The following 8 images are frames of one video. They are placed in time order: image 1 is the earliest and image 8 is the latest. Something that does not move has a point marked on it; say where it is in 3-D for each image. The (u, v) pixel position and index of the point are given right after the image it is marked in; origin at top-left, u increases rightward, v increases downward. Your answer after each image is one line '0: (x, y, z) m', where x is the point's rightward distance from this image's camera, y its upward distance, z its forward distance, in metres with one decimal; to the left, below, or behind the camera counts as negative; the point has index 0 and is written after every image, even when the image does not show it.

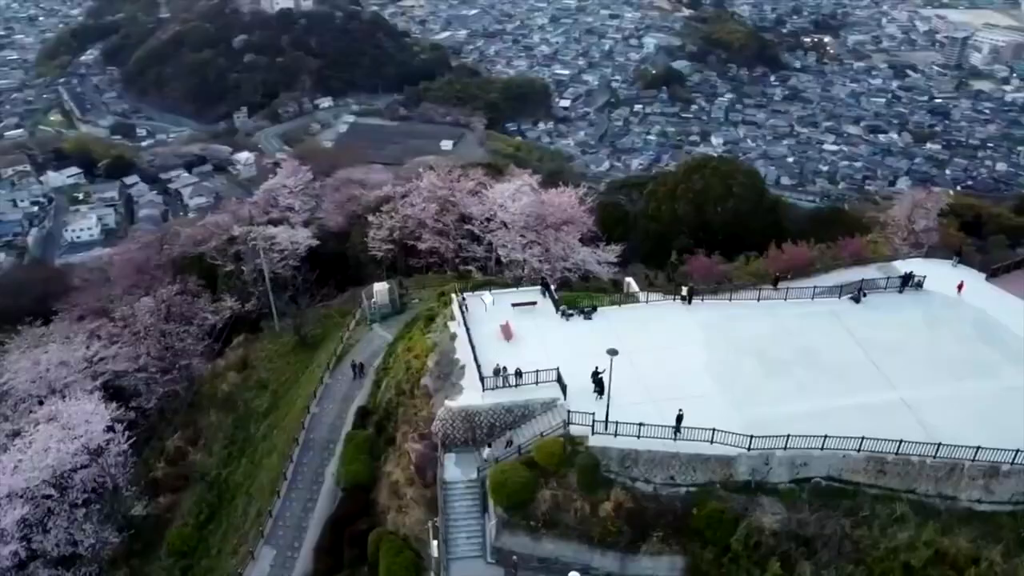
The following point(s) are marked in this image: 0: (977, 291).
0: (+9.3, -0.1, +16.4) m
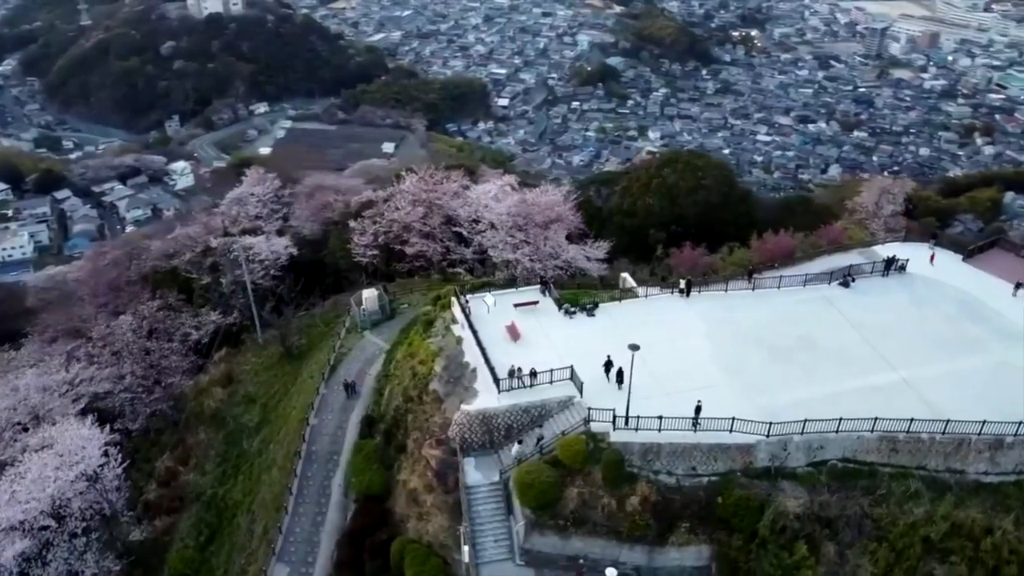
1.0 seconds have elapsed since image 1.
0: (+9.3, +0.3, +17.0) m
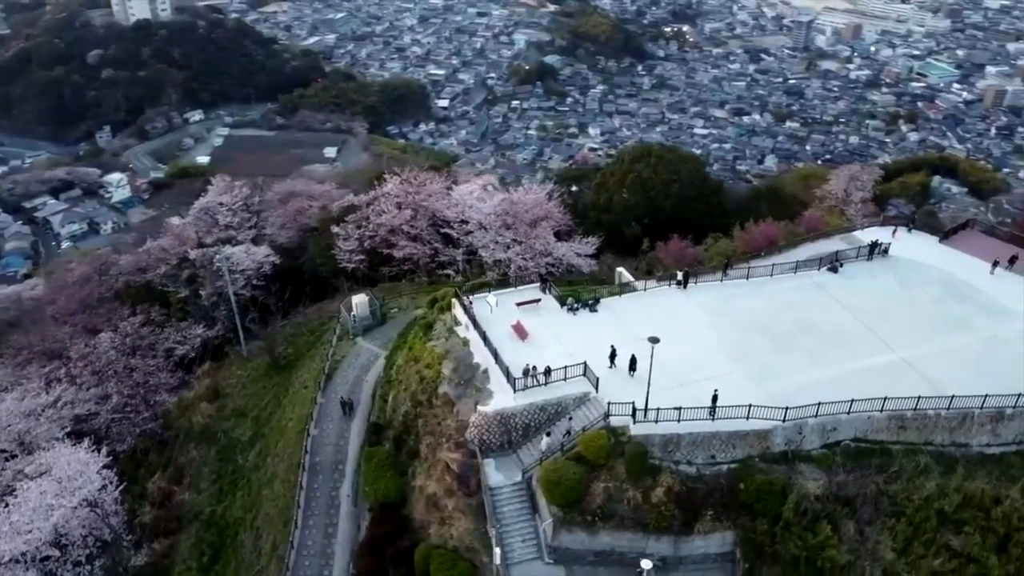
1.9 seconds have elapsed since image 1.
0: (+9.1, +0.7, +17.6) m
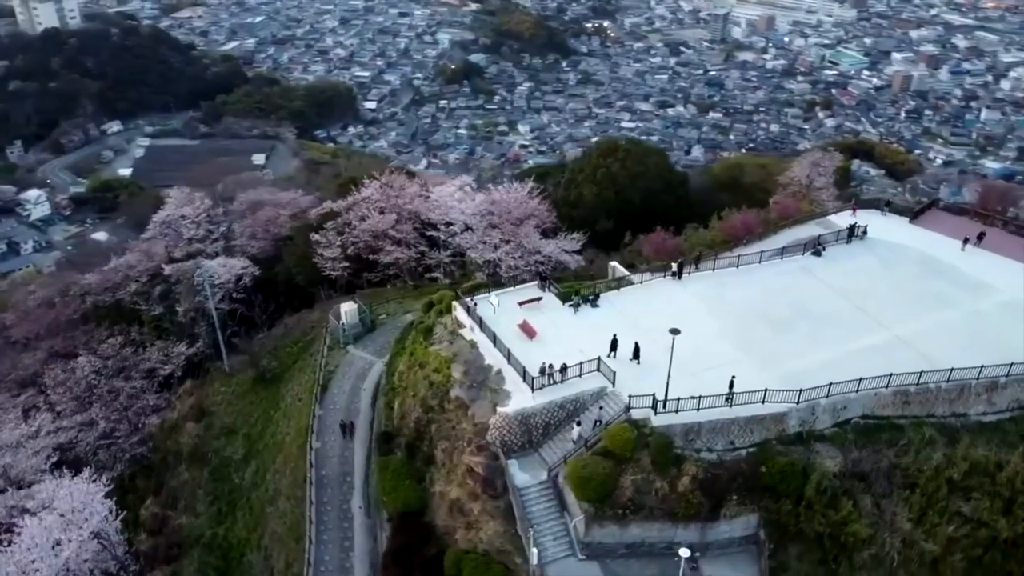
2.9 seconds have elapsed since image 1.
0: (+8.9, +1.2, +18.4) m
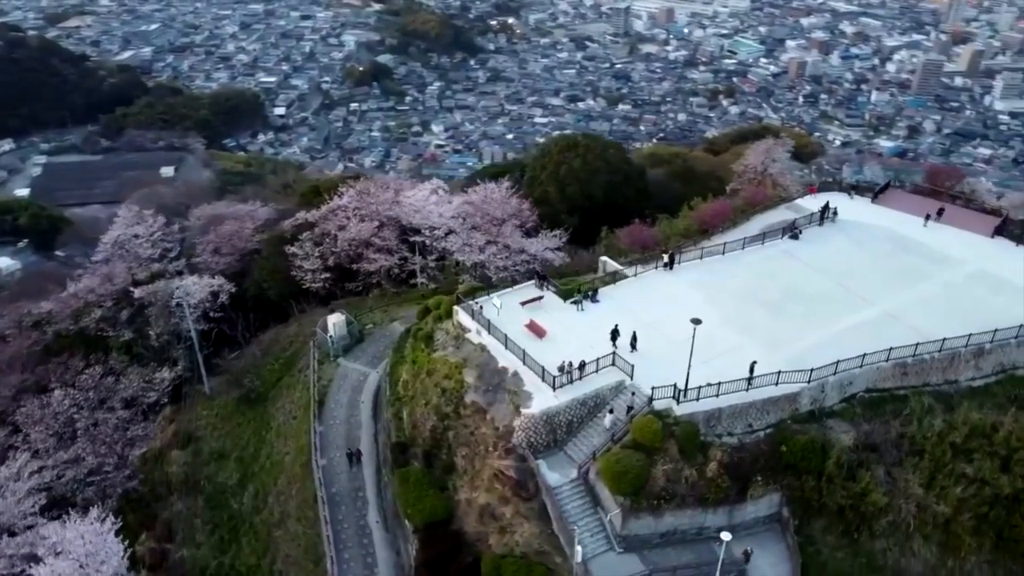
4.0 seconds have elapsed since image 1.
0: (+8.5, +1.8, +19.2) m
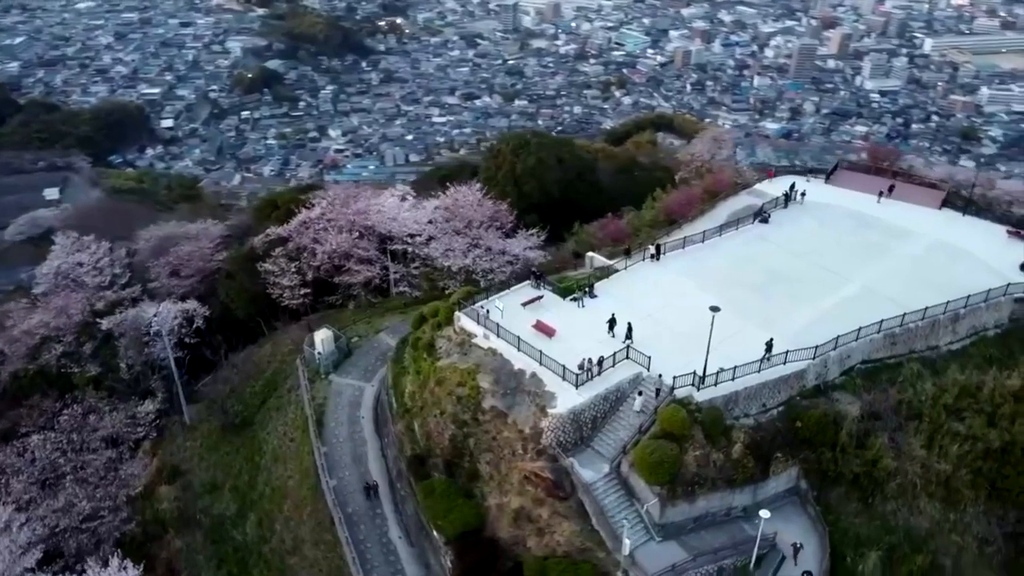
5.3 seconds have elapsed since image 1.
0: (+7.8, +2.3, +20.2) m
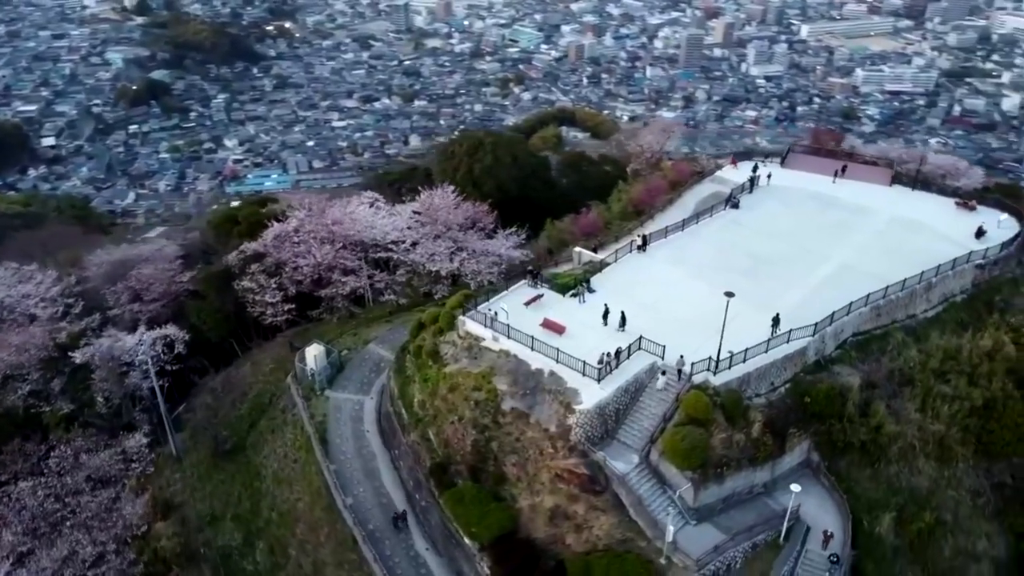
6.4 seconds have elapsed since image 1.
0: (+7.1, +2.9, +21.0) m
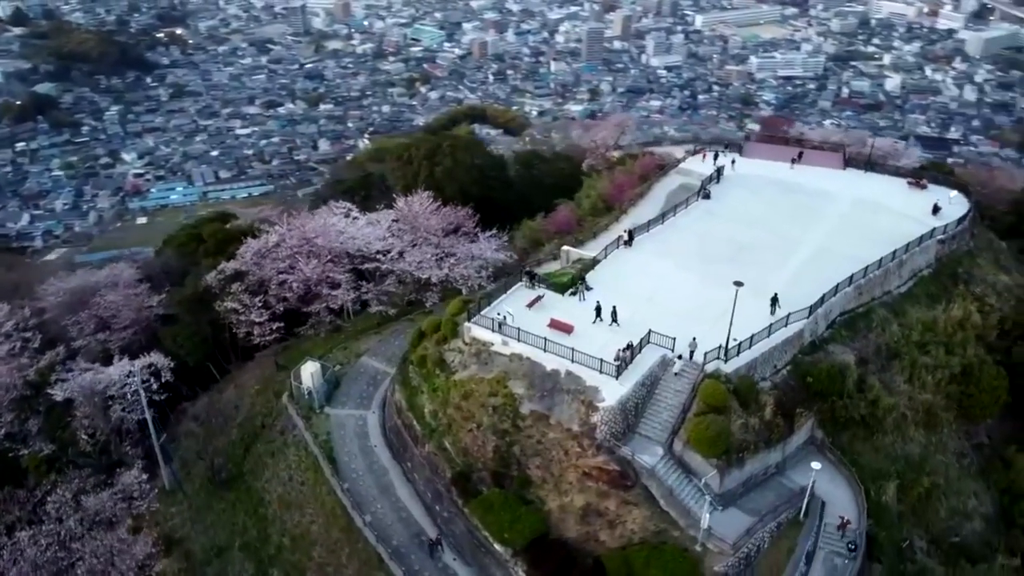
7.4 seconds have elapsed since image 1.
0: (+6.2, +3.3, +21.7) m
